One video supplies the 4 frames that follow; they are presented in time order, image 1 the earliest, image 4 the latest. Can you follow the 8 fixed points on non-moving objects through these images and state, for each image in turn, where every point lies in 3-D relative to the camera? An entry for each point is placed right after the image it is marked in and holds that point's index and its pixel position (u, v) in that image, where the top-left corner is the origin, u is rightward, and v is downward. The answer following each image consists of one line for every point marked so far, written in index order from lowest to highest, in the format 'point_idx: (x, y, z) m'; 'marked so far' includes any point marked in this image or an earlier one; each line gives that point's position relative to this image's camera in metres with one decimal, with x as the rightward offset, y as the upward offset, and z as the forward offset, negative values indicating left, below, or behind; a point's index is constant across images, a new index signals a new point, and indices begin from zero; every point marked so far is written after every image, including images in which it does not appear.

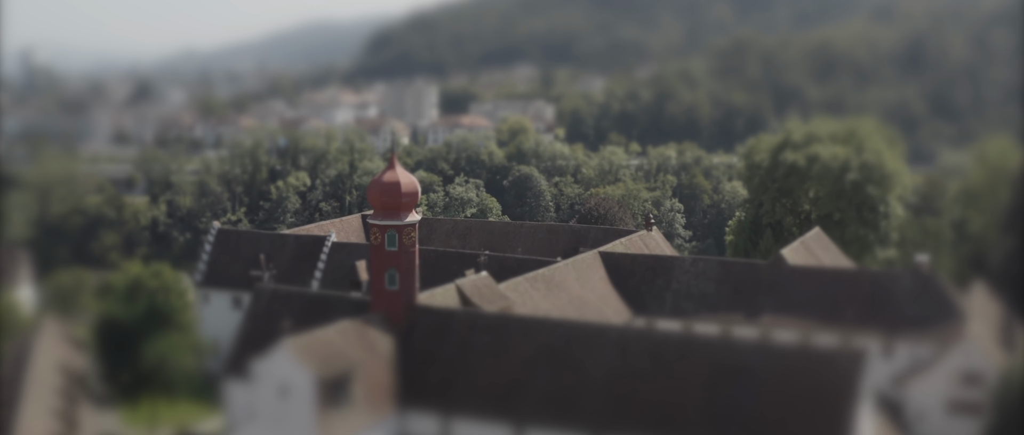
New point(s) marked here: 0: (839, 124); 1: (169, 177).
0: (+4.5, +1.3, +13.6) m
1: (-5.9, +0.8, +17.6) m
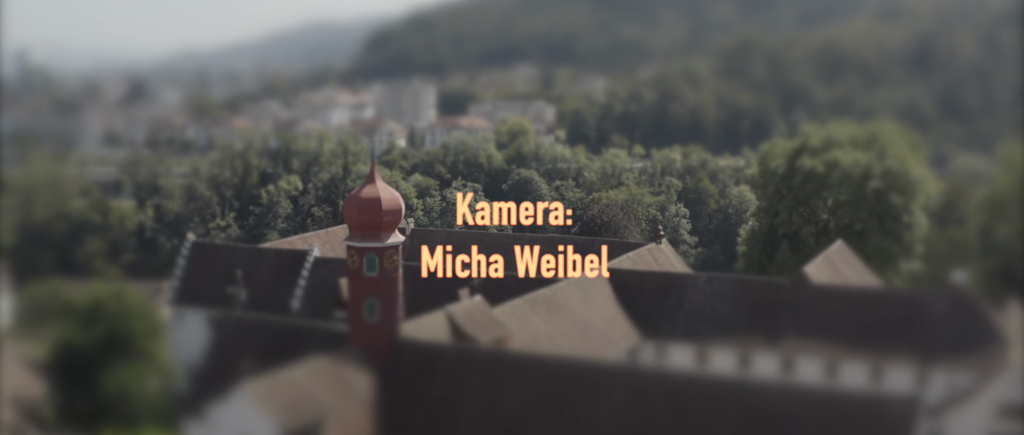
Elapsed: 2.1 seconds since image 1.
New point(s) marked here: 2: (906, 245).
0: (+4.5, +1.2, +12.7) m
1: (-5.9, +0.7, +16.7) m
2: (+5.5, -0.4, +13.9) m
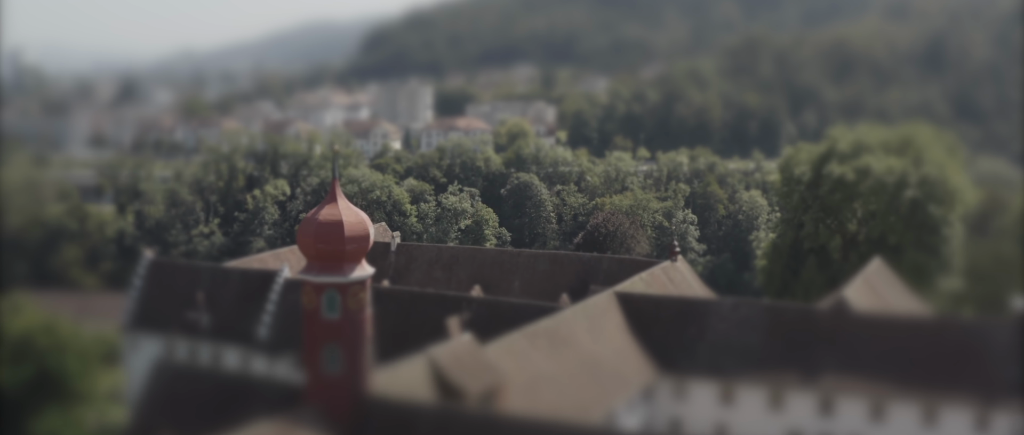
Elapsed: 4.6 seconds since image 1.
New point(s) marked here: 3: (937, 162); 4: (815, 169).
0: (+4.4, +1.0, +11.6) m
1: (-5.9, +0.5, +15.5) m
2: (+5.5, -0.5, +12.7) m
3: (+5.0, +0.7, +11.6) m
4: (+4.9, +0.8, +16.3) m
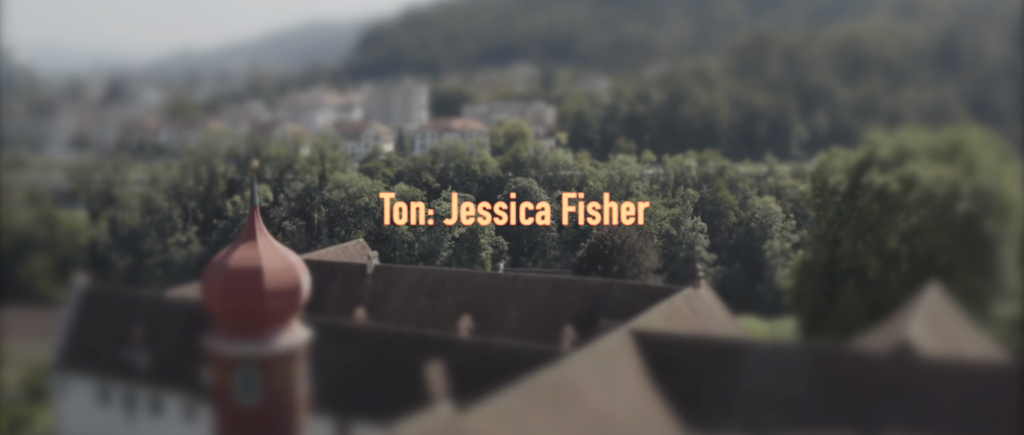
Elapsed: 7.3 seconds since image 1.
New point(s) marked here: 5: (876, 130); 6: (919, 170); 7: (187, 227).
0: (+4.4, +0.9, +10.2) m
1: (-6.0, +0.4, +14.1) m
2: (+5.5, -0.7, +11.3) m
3: (+4.9, +0.5, +10.2) m
4: (+4.8, +0.6, +14.9) m
5: (+4.2, +1.0, +11.4) m
6: (+4.9, +0.6, +12.3) m
7: (-6.2, -0.2, +18.7) m
